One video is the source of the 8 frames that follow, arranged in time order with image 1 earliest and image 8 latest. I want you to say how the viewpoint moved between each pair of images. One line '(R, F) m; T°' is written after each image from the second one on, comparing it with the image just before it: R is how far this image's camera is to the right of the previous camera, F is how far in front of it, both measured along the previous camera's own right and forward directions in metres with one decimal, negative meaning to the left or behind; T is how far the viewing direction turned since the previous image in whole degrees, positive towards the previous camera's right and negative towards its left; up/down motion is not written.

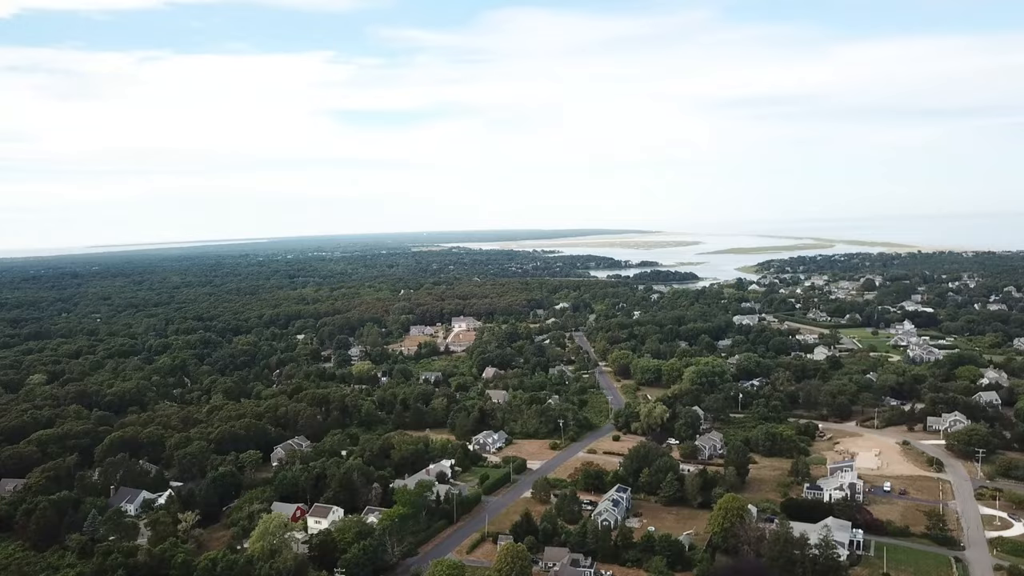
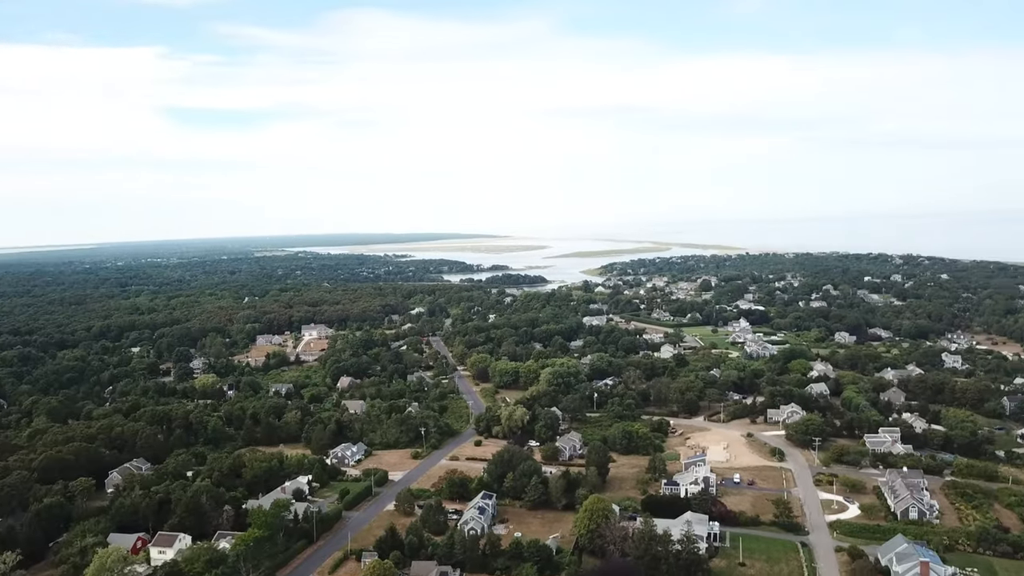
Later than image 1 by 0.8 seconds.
(-0.3, +0.5) m; +10°
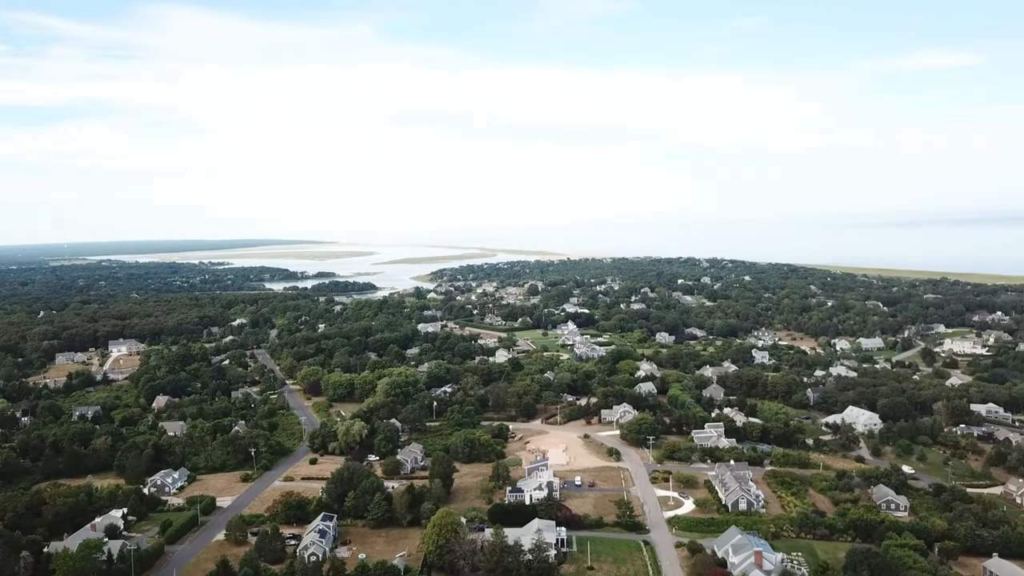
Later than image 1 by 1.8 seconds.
(-0.3, +0.7) m; +12°
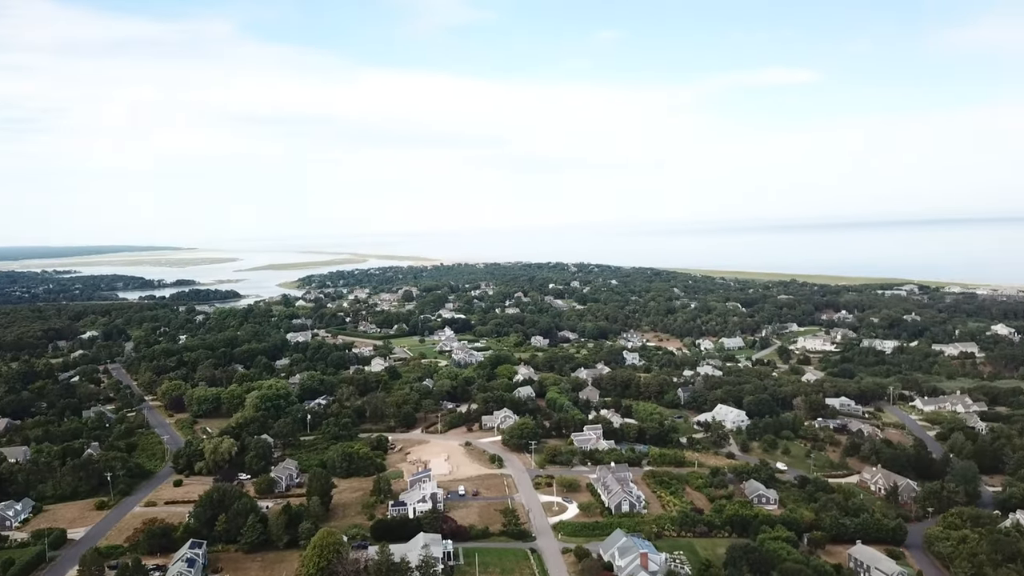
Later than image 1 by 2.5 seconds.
(-0.3, +0.5) m; +9°
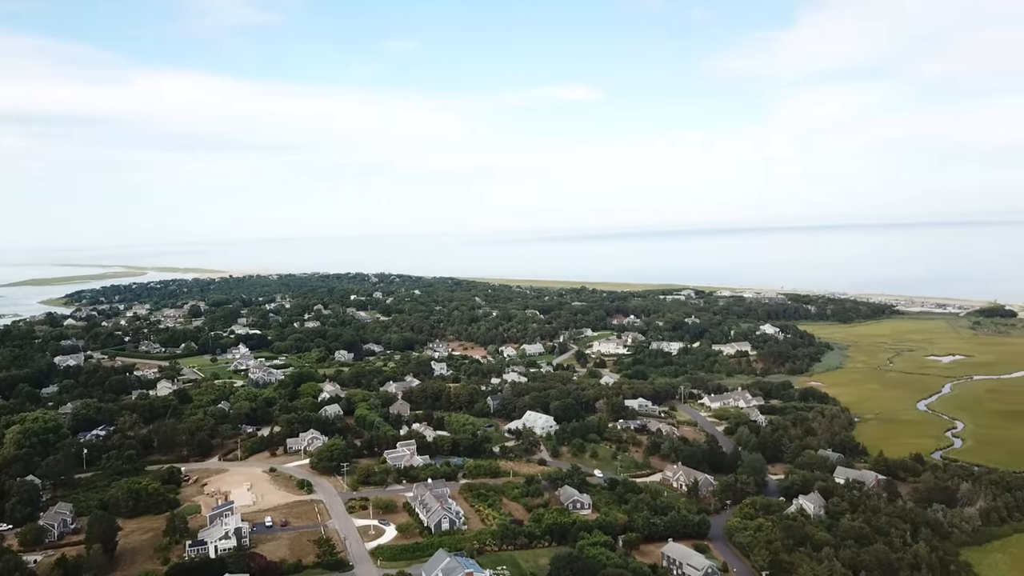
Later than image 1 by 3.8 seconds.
(-0.4, +0.9) m; +14°
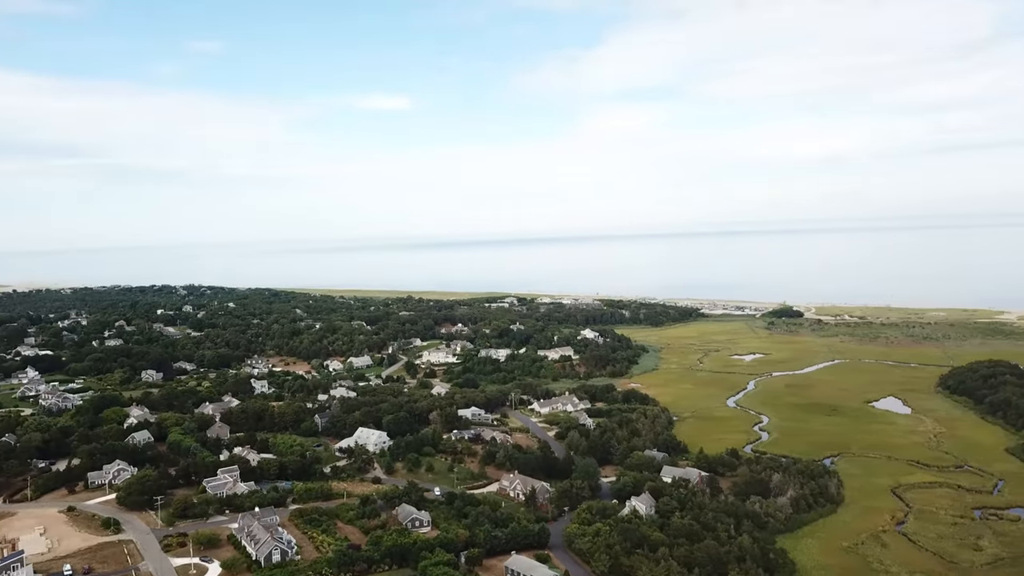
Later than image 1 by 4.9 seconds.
(-0.4, +0.8) m; +12°
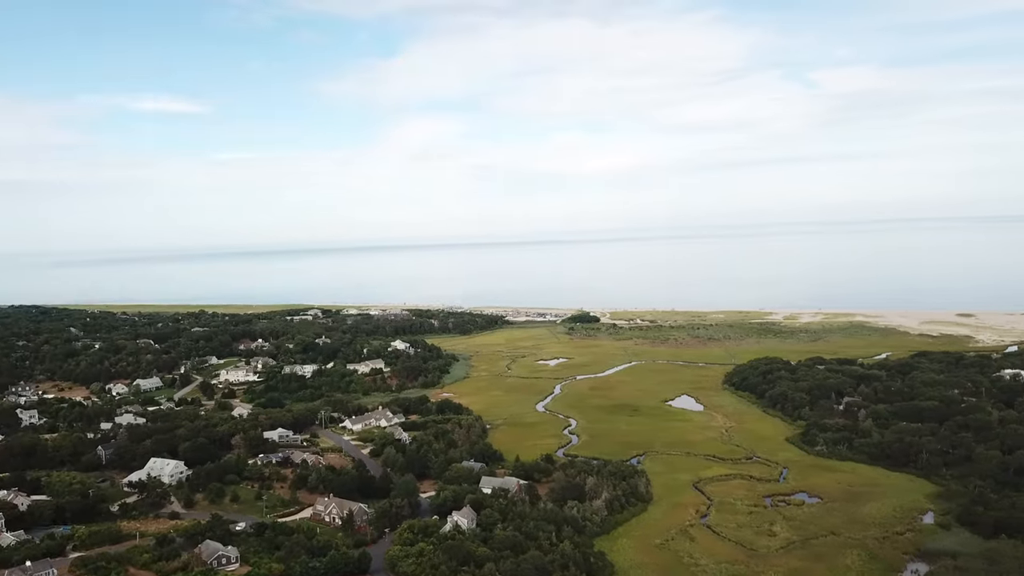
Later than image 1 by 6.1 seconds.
(-0.4, +1.0) m; +14°
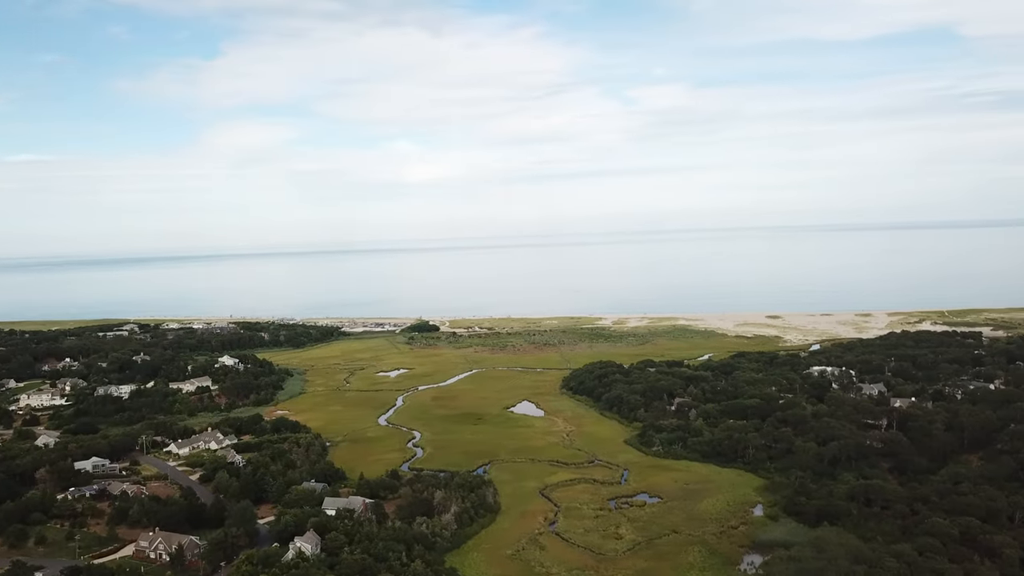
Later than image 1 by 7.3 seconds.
(-0.4, +0.9) m; +11°
